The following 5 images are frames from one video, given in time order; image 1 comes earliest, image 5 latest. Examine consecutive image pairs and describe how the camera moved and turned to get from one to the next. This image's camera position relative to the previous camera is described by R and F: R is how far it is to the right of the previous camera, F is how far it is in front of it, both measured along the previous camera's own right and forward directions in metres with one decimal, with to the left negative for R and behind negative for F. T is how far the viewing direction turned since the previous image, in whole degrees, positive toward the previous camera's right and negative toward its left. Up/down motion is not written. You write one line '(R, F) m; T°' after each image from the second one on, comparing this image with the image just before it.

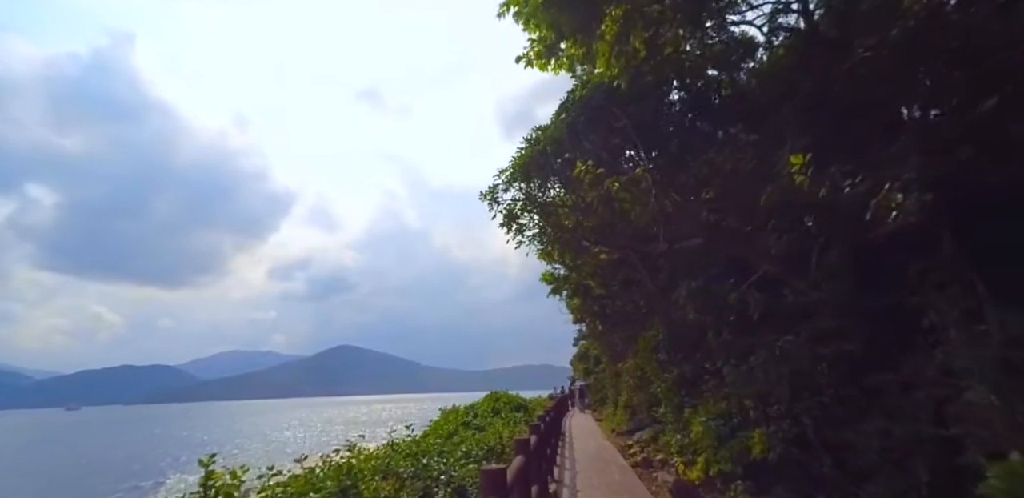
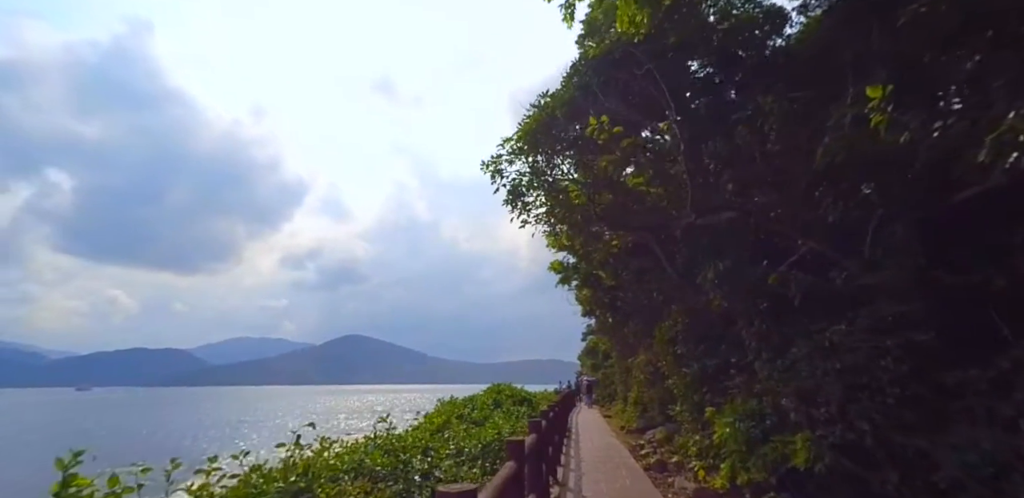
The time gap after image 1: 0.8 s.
(+0.1, +0.6) m; -1°
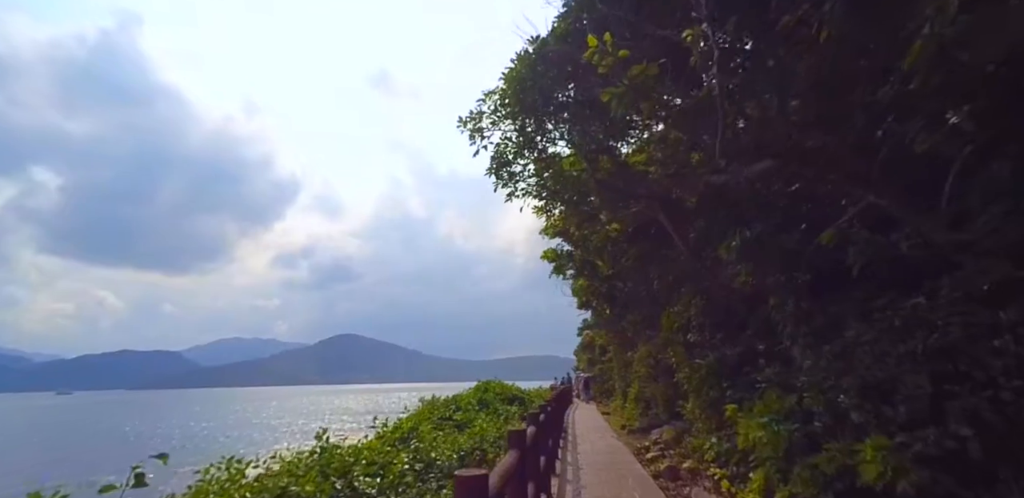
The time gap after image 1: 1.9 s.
(+0.1, +0.8) m; +1°
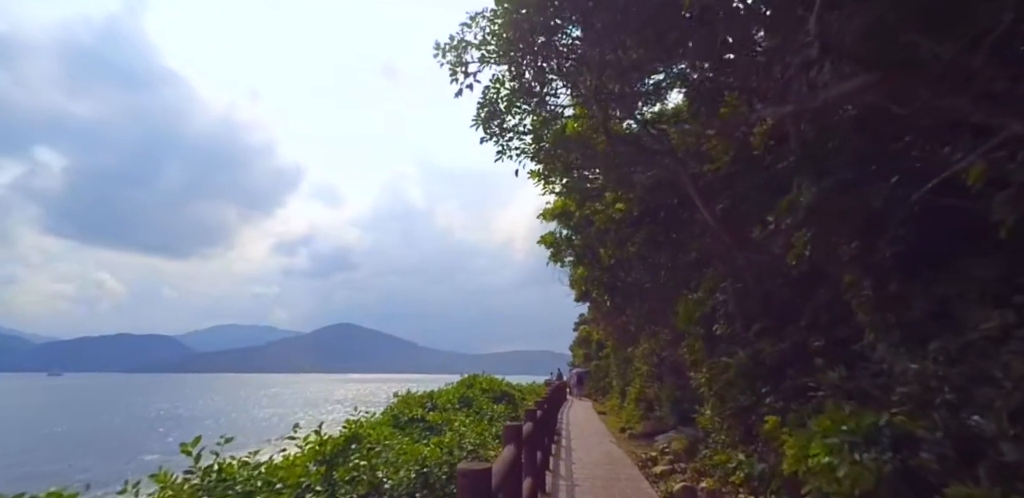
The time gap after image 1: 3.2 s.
(+0.1, +0.9) m; 0°
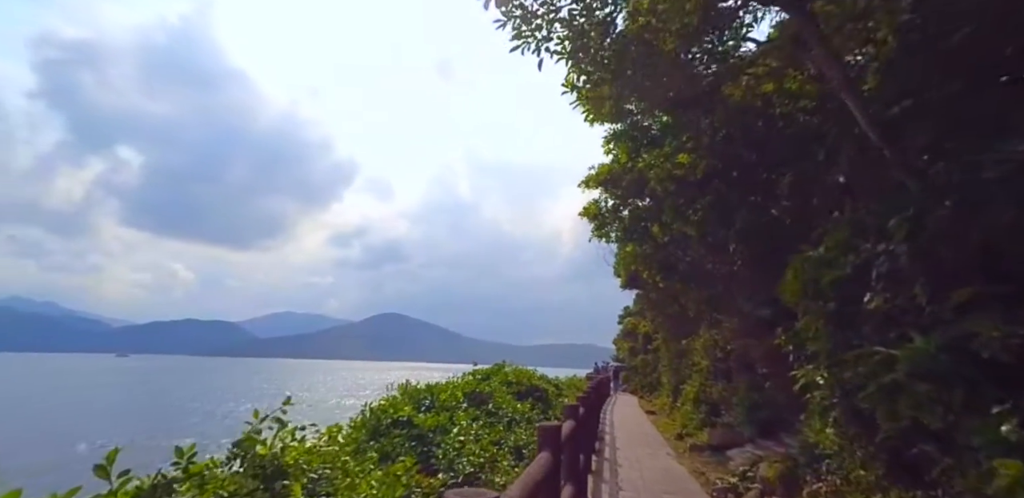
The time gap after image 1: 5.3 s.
(+0.1, +1.4) m; -5°
